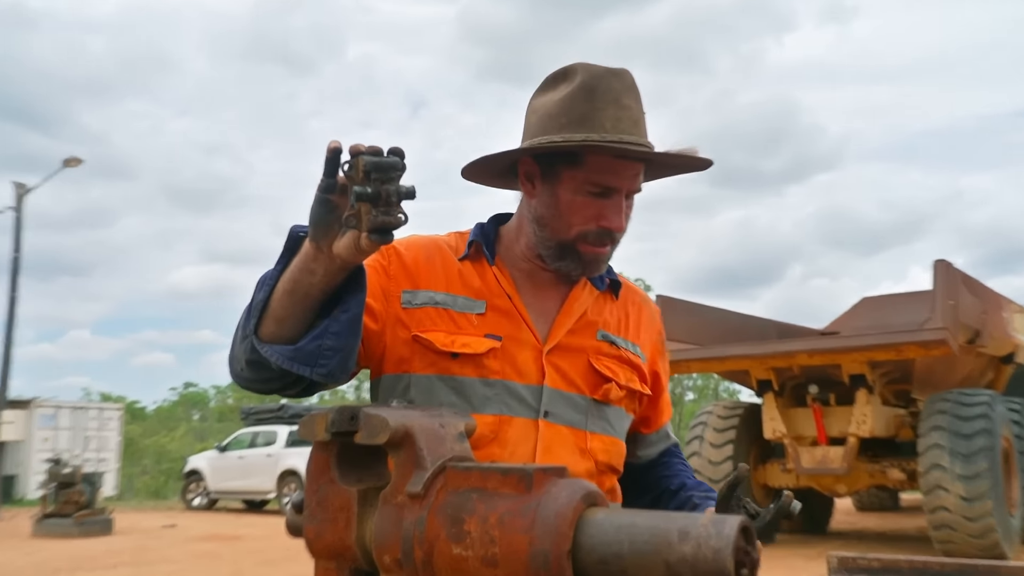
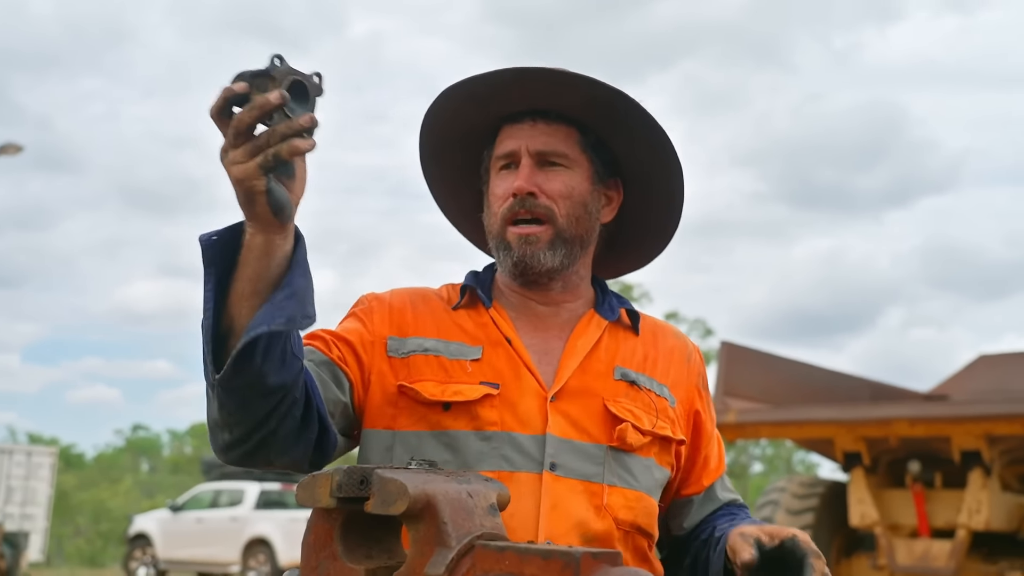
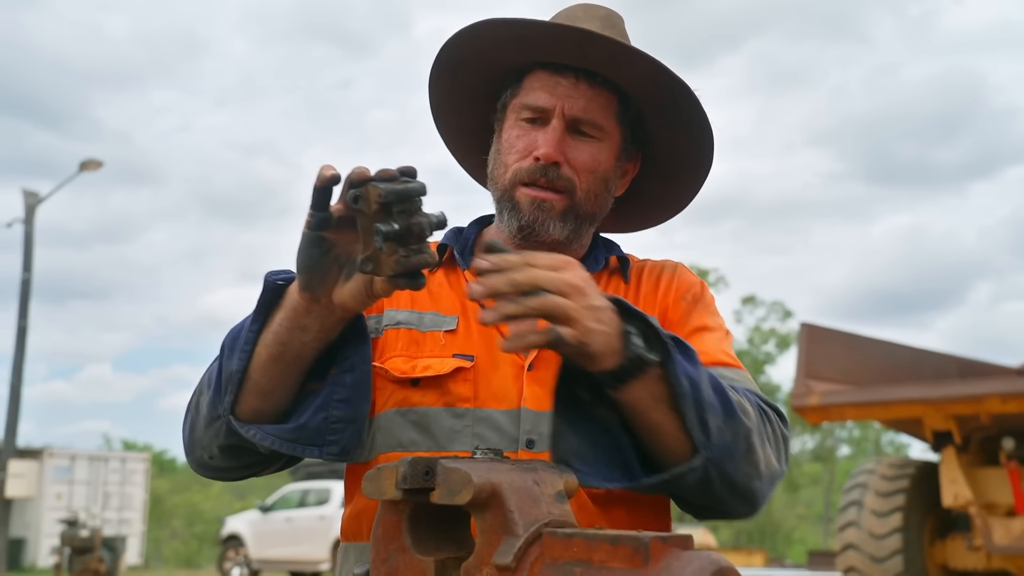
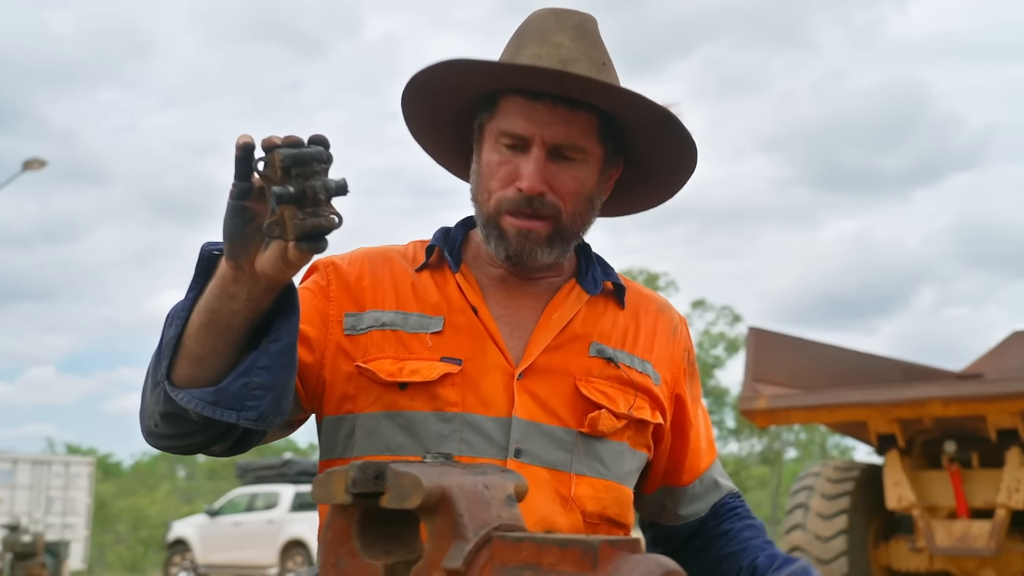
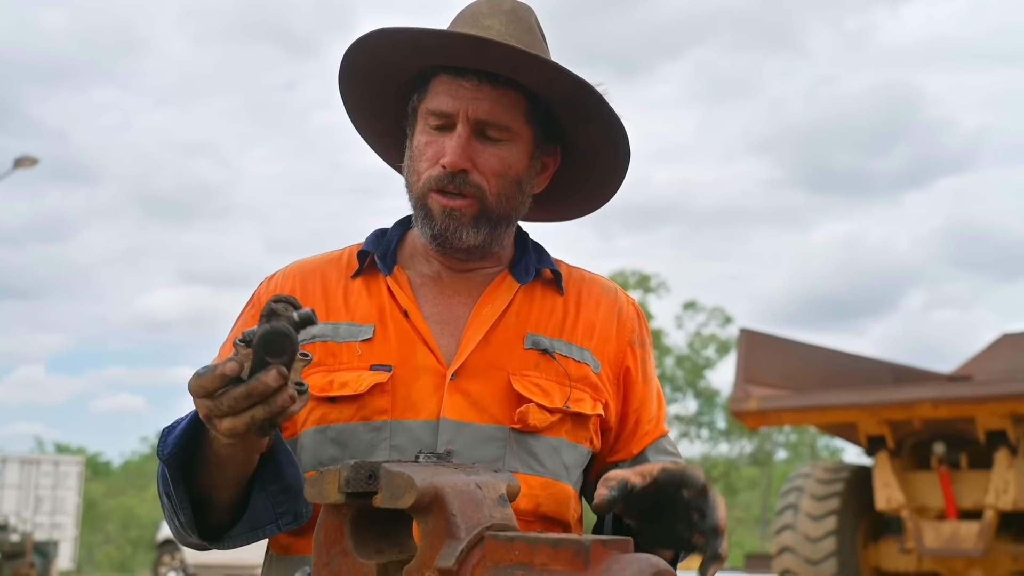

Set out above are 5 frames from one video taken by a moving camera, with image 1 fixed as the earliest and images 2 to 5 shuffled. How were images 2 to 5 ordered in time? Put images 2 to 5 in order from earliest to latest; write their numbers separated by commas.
4, 3, 5, 2
